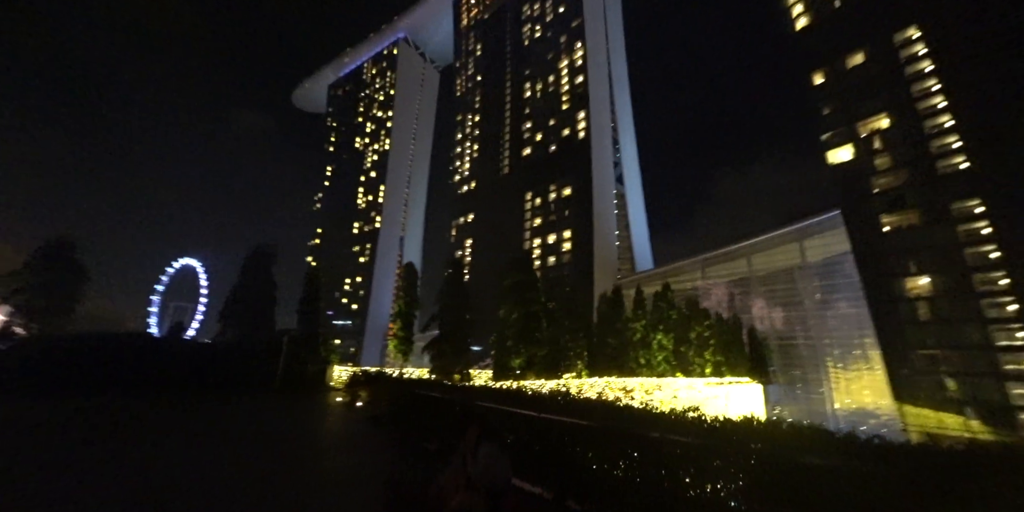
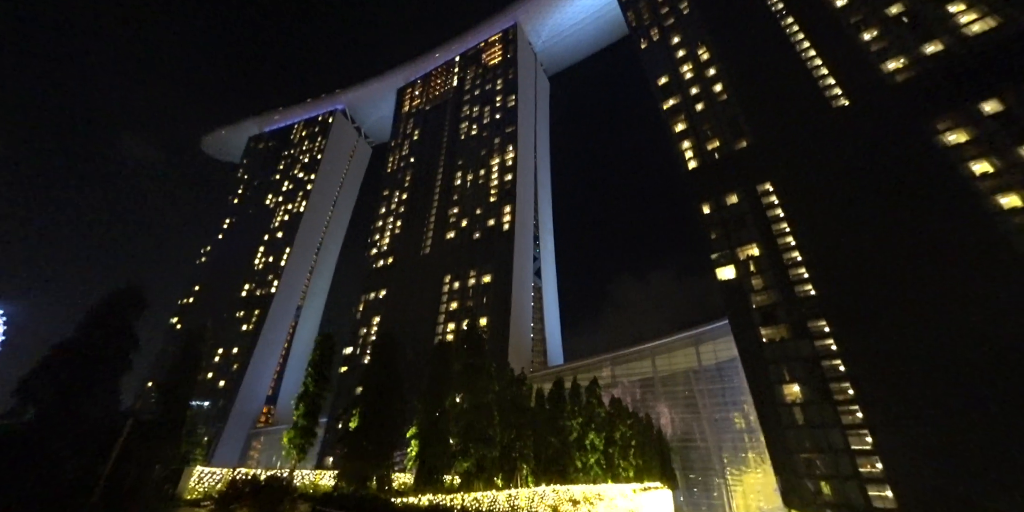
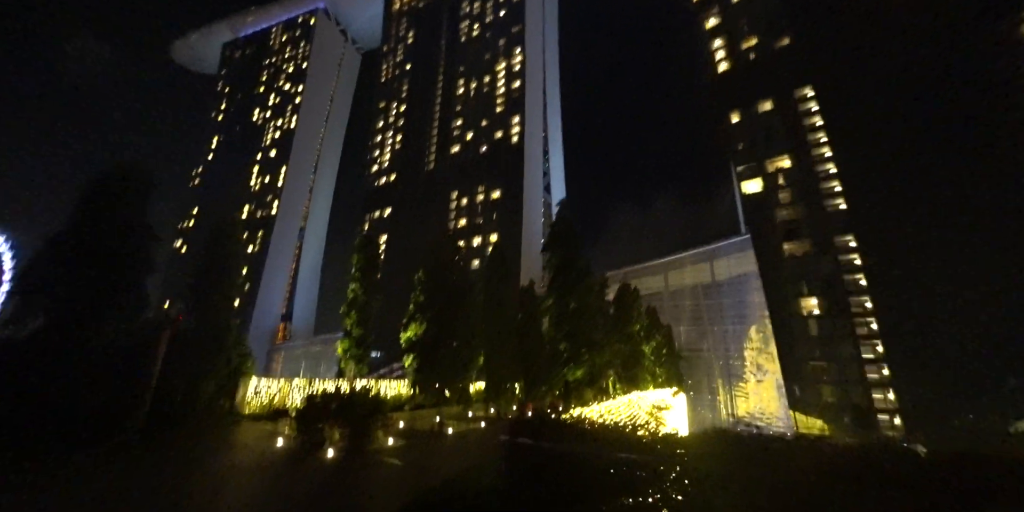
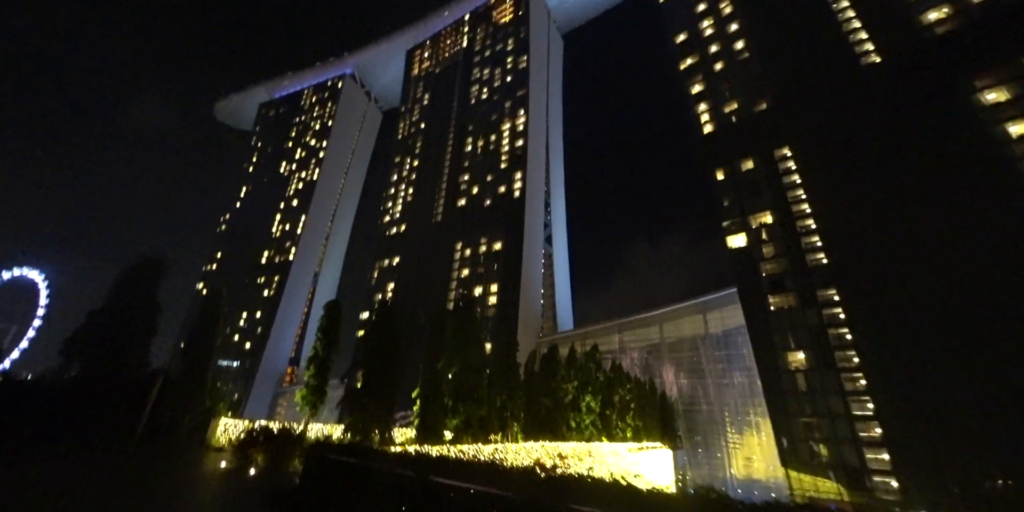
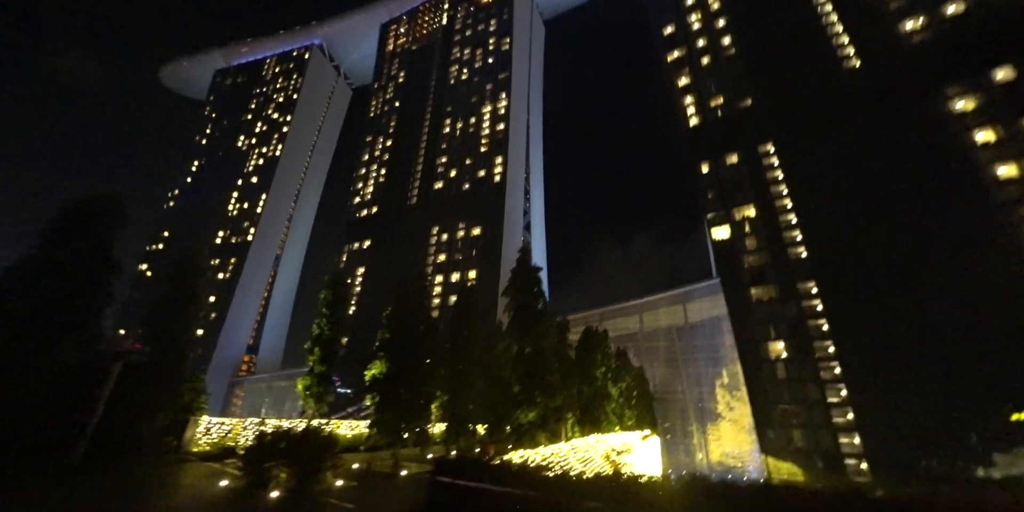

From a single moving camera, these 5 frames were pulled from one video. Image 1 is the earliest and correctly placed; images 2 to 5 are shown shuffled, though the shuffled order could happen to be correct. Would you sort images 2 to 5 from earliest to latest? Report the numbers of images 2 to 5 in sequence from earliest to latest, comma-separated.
4, 2, 5, 3
